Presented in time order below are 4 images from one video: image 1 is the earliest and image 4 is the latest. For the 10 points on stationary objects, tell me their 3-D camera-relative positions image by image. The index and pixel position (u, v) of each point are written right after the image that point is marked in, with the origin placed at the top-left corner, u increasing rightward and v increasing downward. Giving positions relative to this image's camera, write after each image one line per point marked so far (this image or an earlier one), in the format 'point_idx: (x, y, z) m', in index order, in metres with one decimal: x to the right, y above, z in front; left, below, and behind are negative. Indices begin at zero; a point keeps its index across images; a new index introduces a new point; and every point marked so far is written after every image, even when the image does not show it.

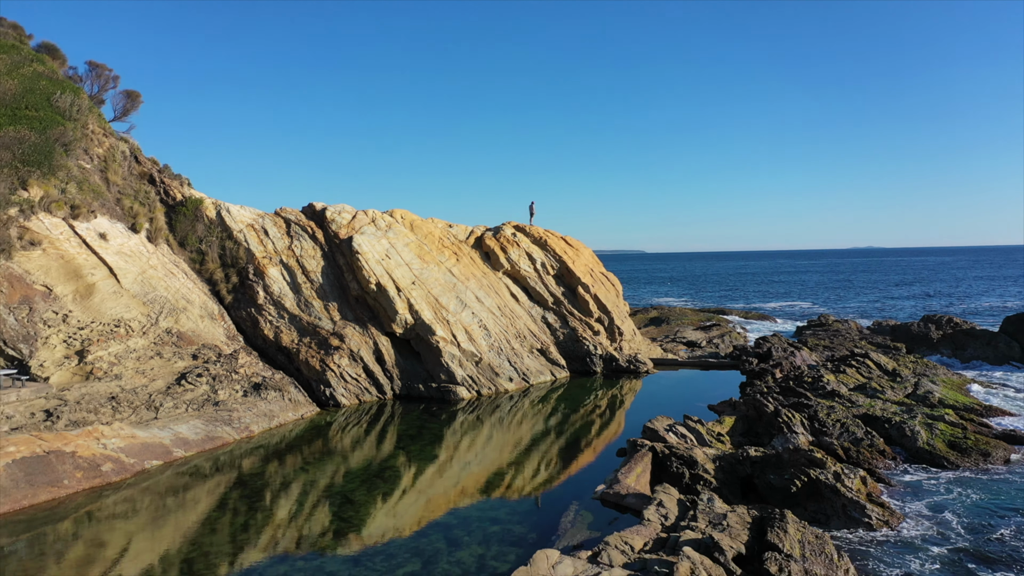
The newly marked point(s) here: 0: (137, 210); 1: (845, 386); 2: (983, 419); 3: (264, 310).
0: (-9.3, +1.9, +20.0) m
1: (+7.7, -2.3, +18.8) m
2: (+10.0, -2.8, +17.2) m
3: (-6.2, -0.5, +20.0) m
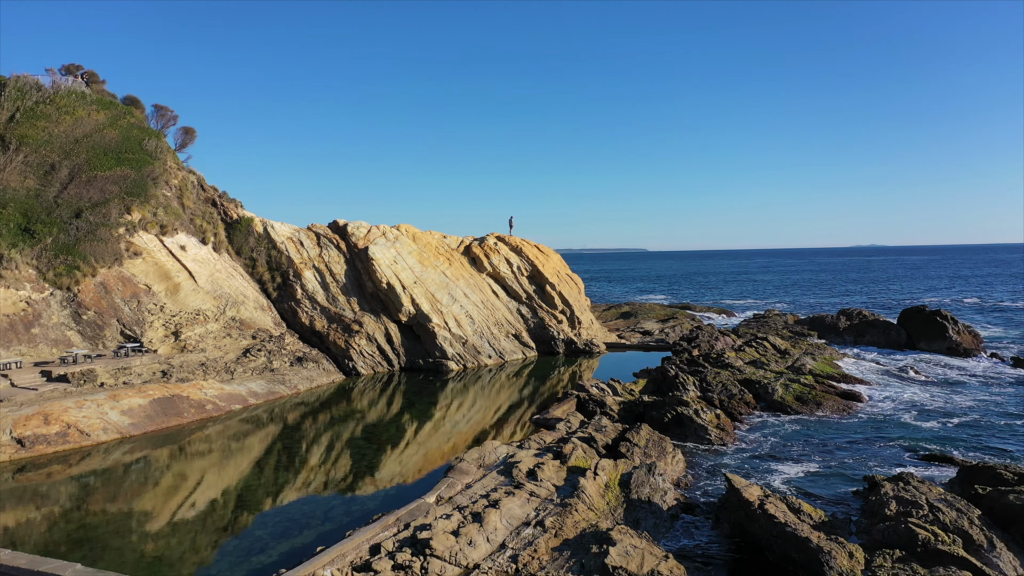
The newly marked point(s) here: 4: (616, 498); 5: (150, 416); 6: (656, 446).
0: (-10.0, +2.0, +26.2) m
1: (+7.0, -2.2, +24.8) m
2: (+9.3, -2.8, +23.3) m
3: (-6.9, -0.5, +26.1) m
4: (+1.6, -3.3, +12.6) m
5: (-8.2, -2.9, +18.4) m
6: (+2.7, -2.9, +15.1) m
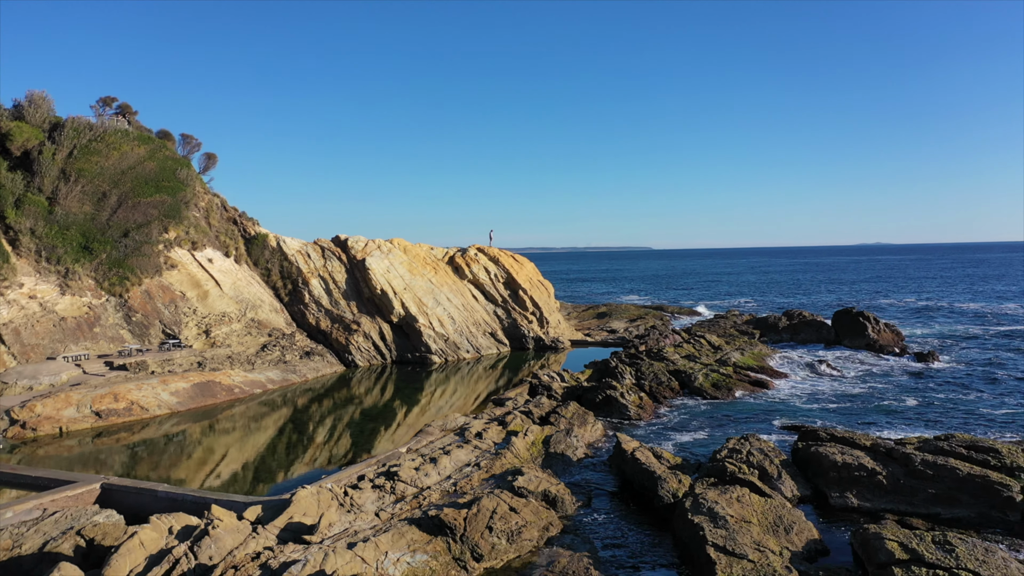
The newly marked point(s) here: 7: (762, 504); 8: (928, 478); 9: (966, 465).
0: (-10.9, +1.7, +31.0) m
1: (+6.0, -2.4, +29.6) m
2: (+8.3, -3.0, +28.0) m
3: (-7.9, -0.7, +31.0) m
4: (+0.6, -3.5, +17.4) m
5: (-9.2, -3.1, +23.3) m
6: (+1.6, -3.2, +19.9) m
7: (+4.0, -3.4, +13.0) m
8: (+7.2, -3.2, +13.8) m
9: (+7.9, -3.1, +14.1) m
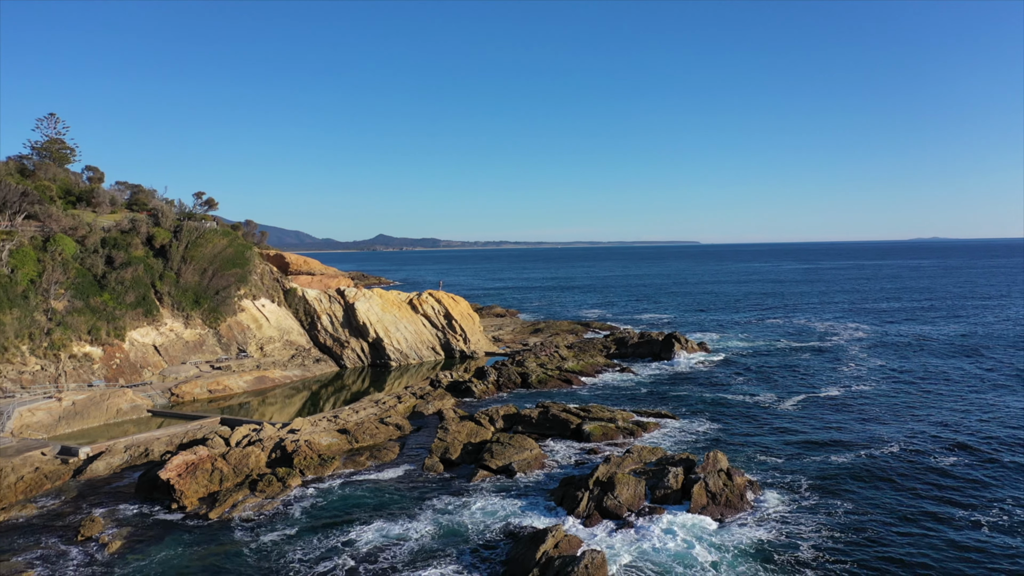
0: (-15.5, -0.3, +52.4) m
1: (+1.3, -4.7, +50.0) m
2: (+3.5, -5.2, +48.3) m
3: (-12.5, -2.8, +52.2) m
4: (-4.9, -5.8, +38.1) m
5: (-14.3, -5.3, +44.6) m
6: (-3.6, -5.5, +40.6) m
7: (-1.7, -5.8, +33.5) m
8: (+1.5, -5.6, +34.2) m
9: (+2.3, -5.5, +34.4) m
